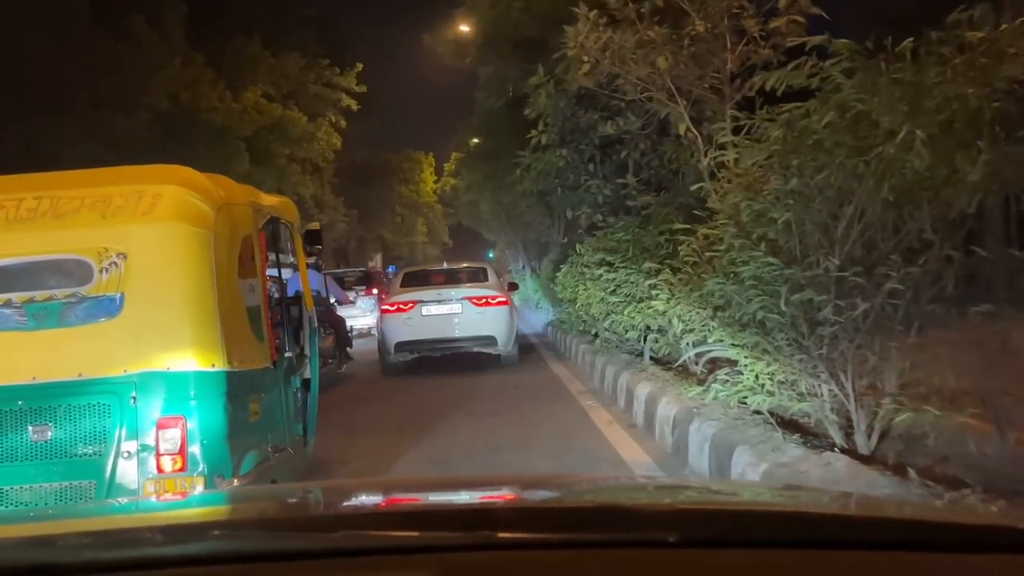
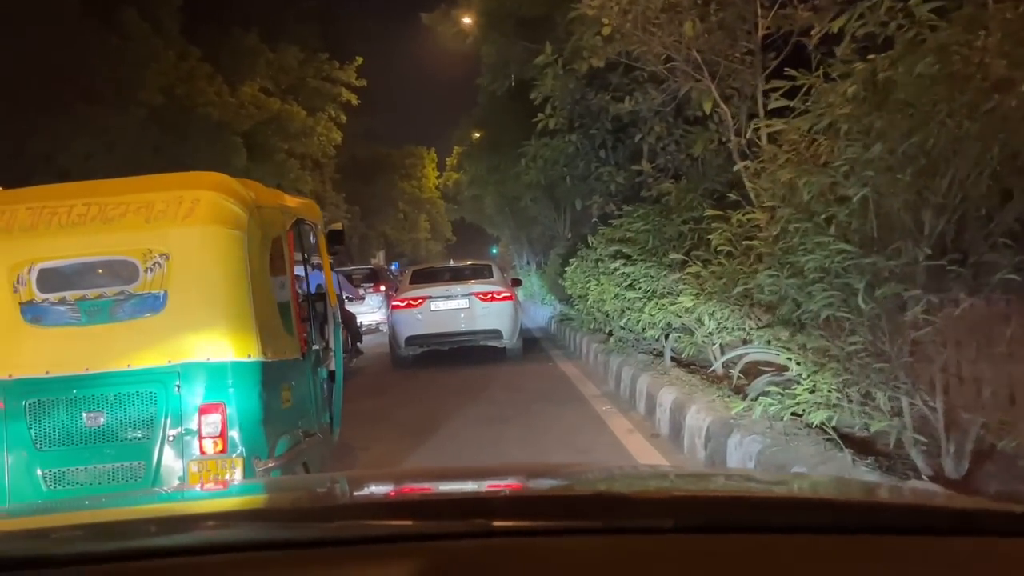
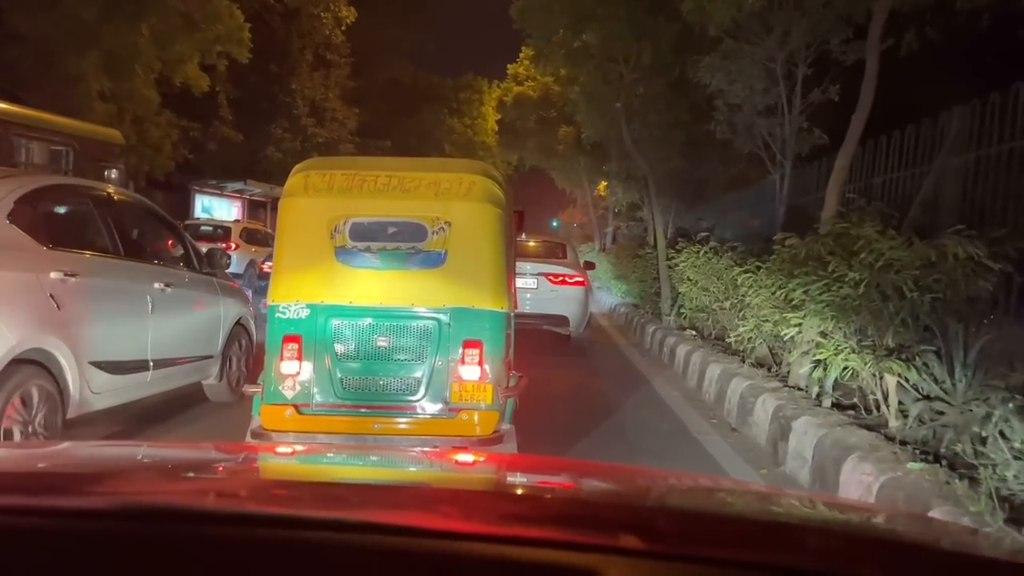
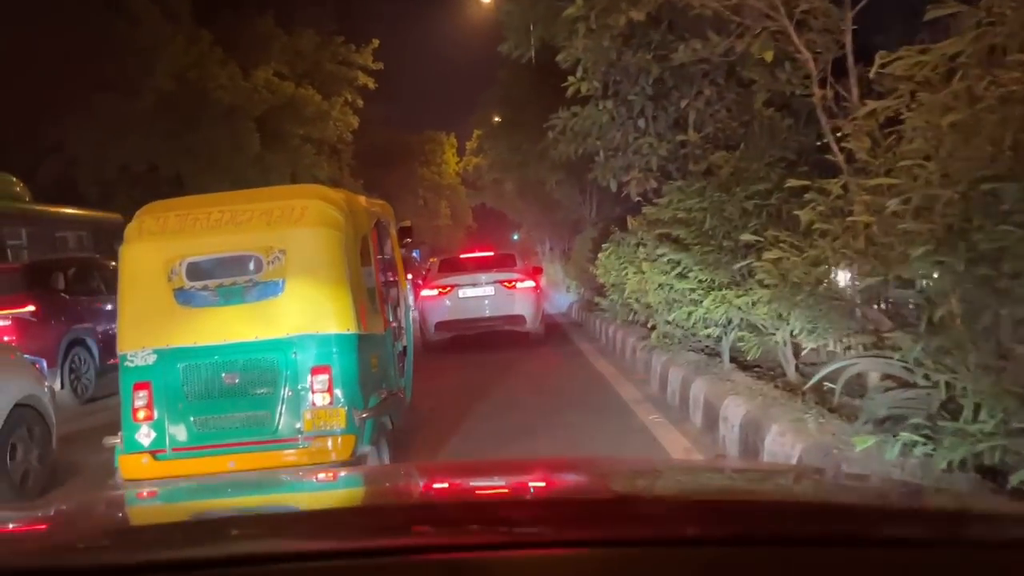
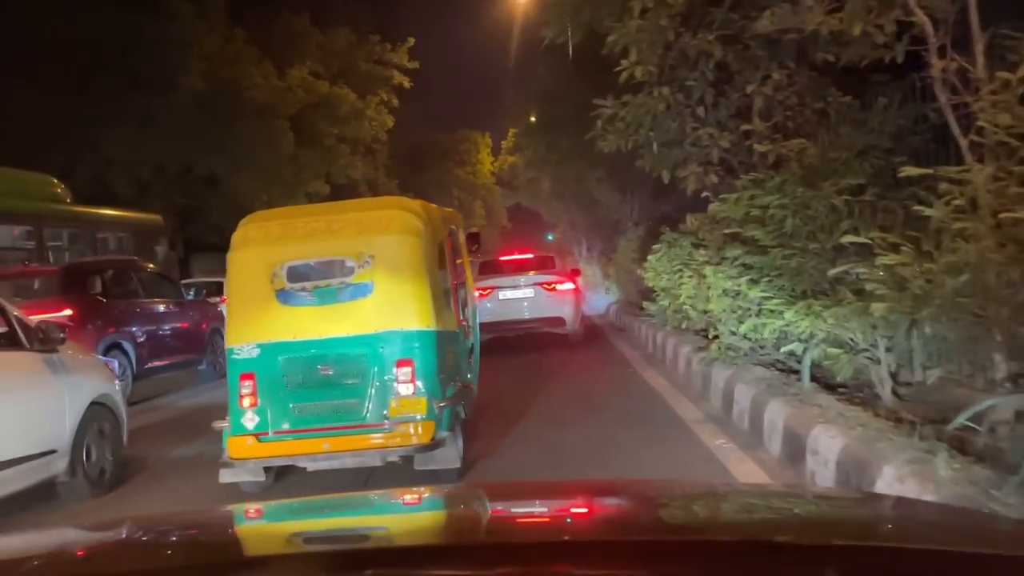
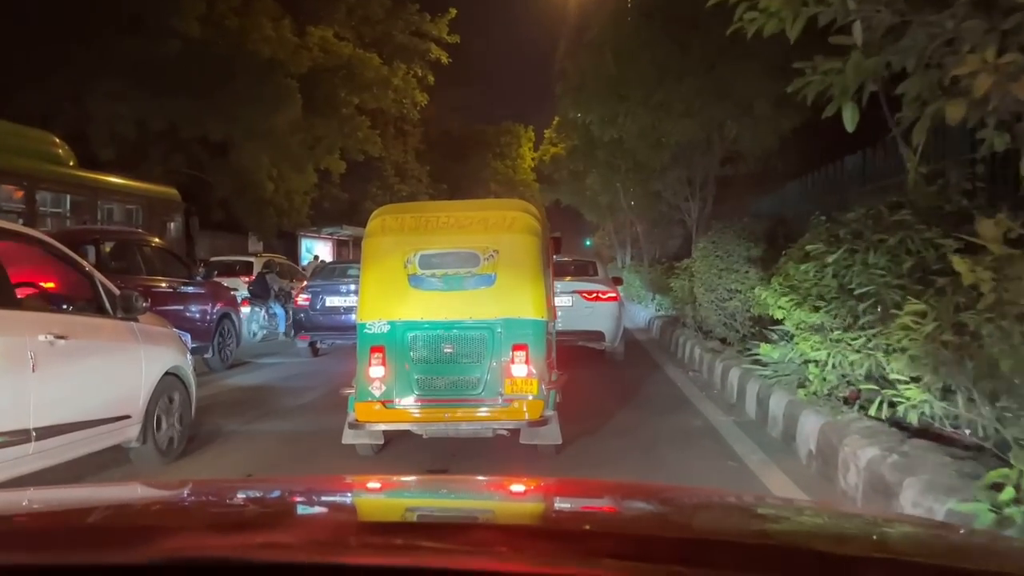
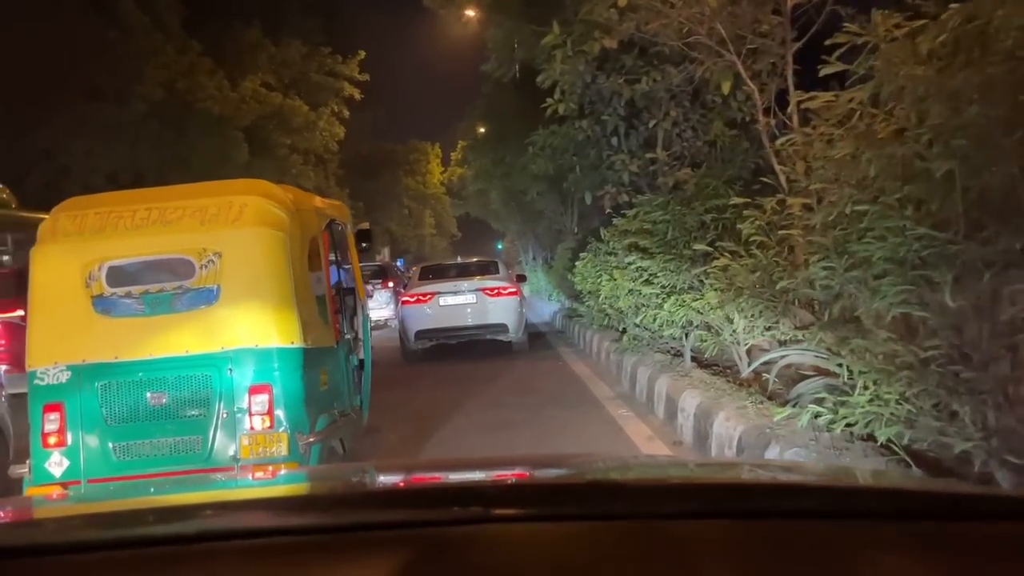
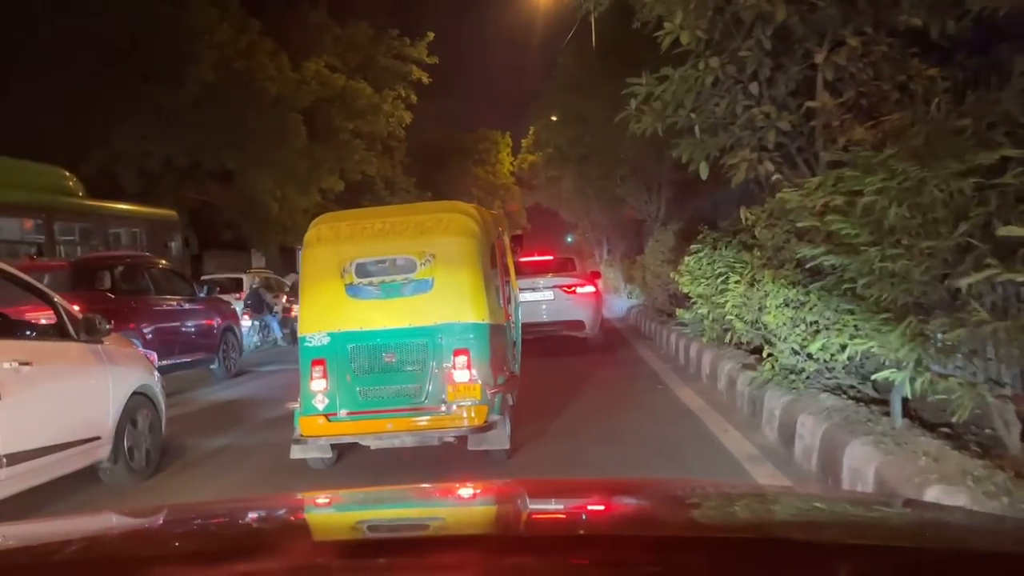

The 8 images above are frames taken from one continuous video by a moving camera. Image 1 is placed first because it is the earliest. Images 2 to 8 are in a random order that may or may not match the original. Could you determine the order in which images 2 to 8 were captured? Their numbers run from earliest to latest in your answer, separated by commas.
2, 7, 4, 5, 8, 6, 3
